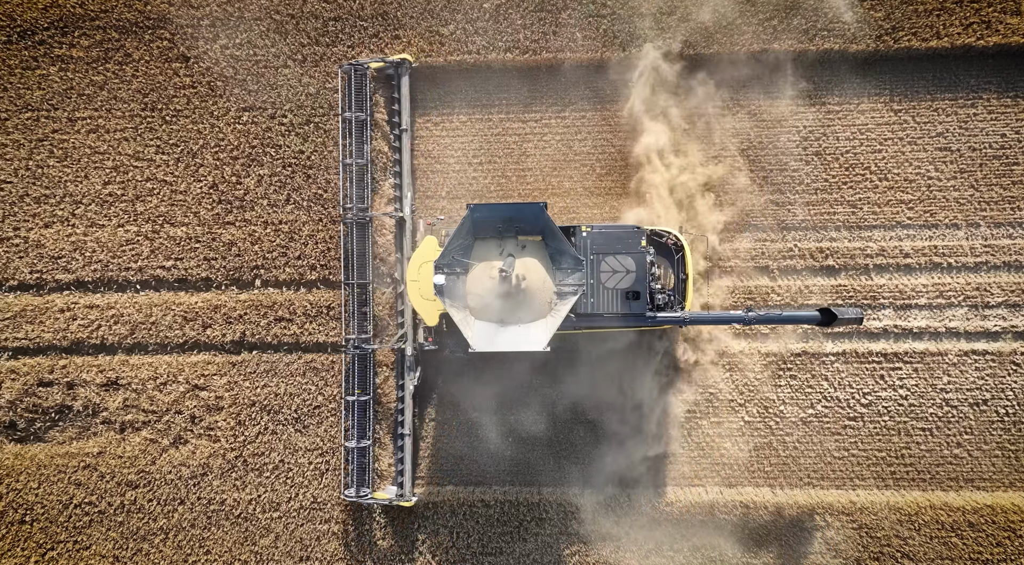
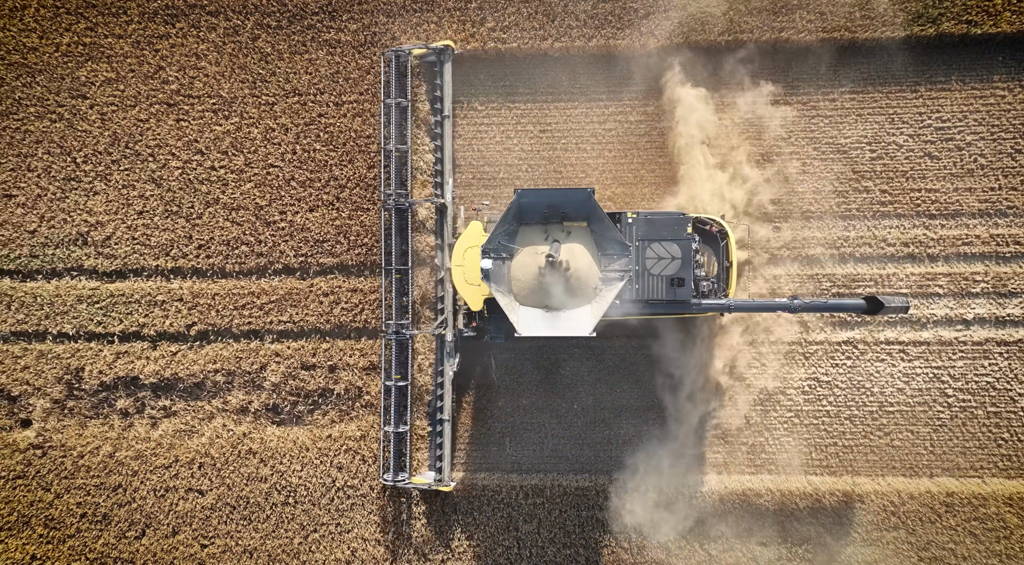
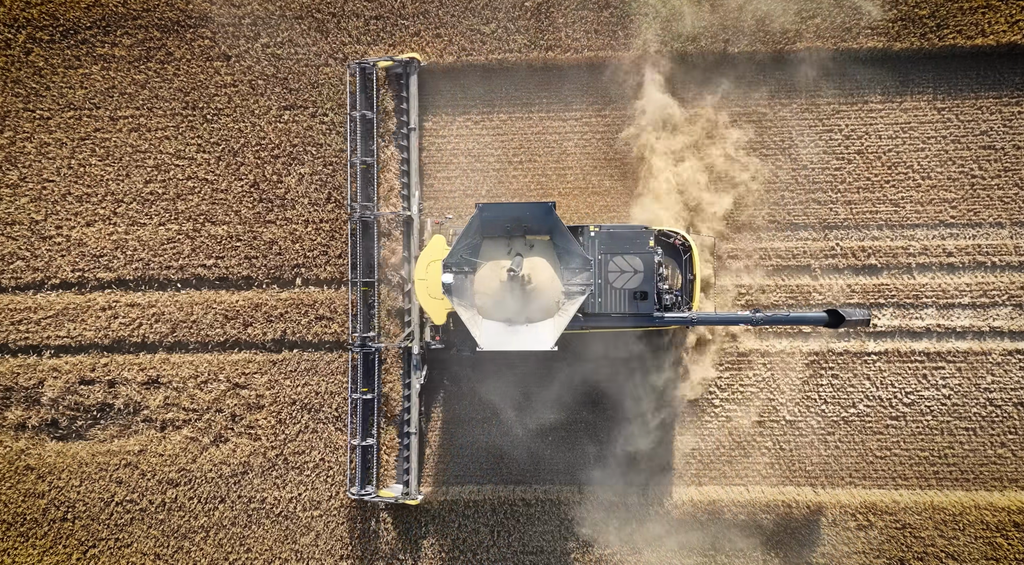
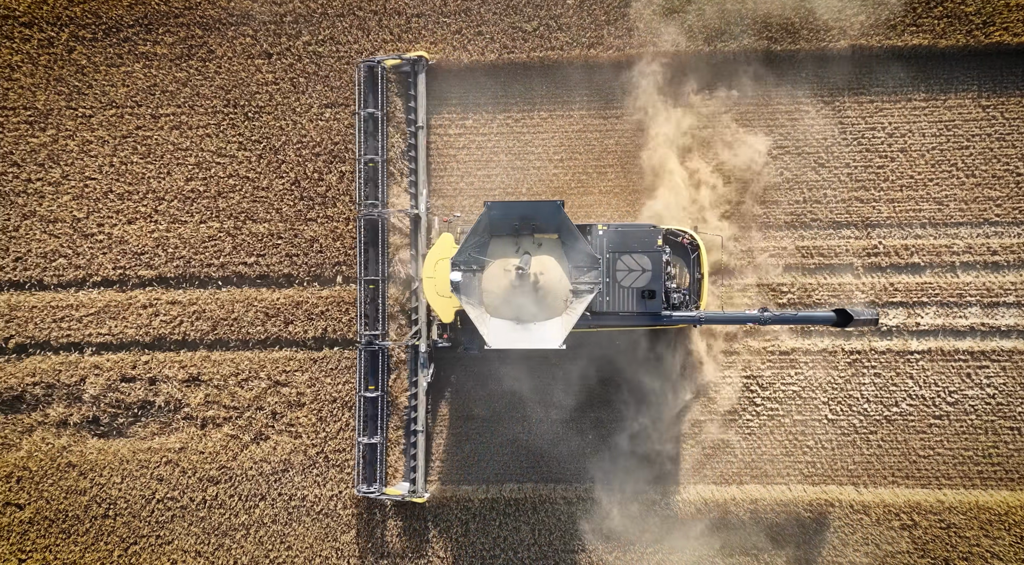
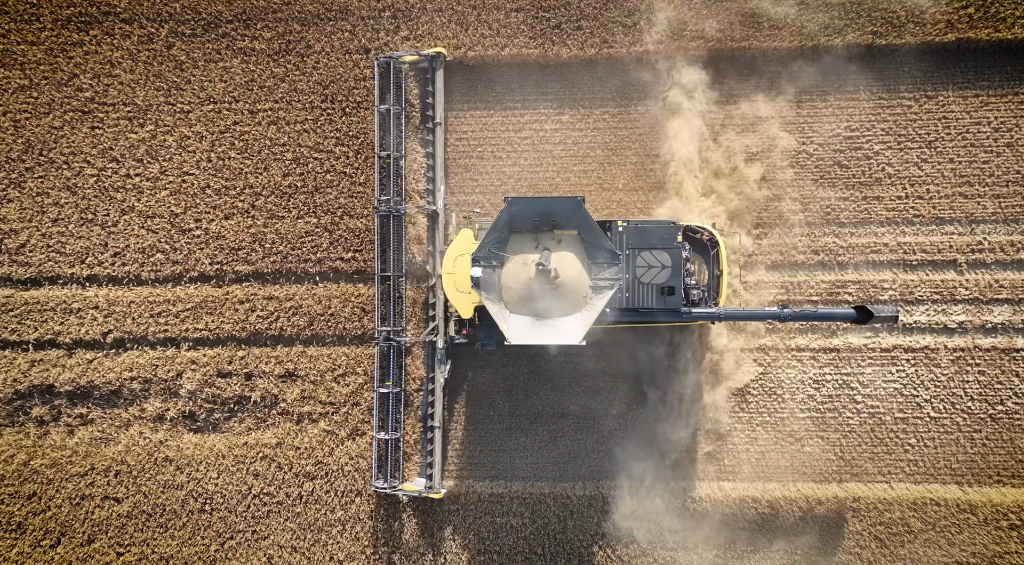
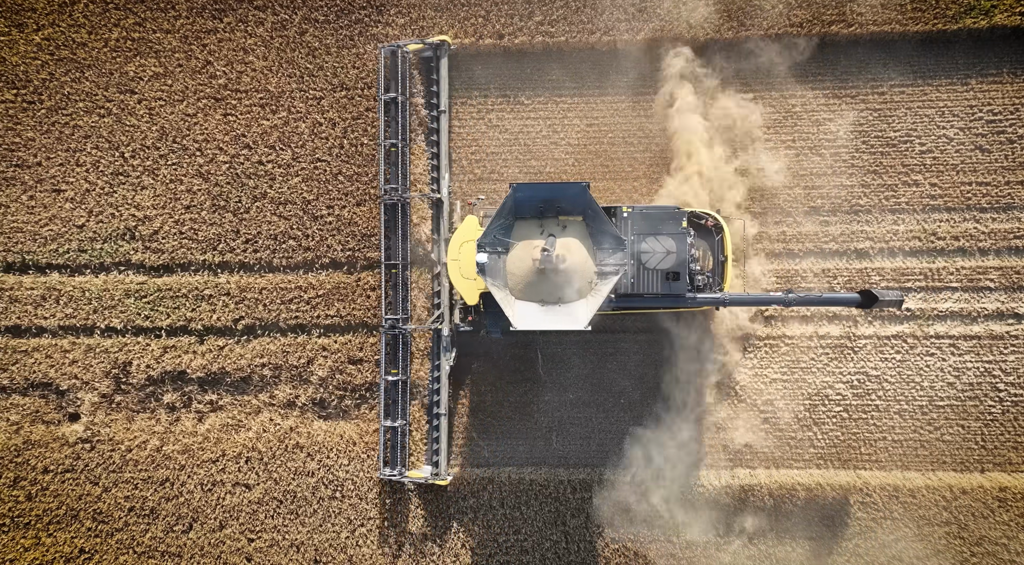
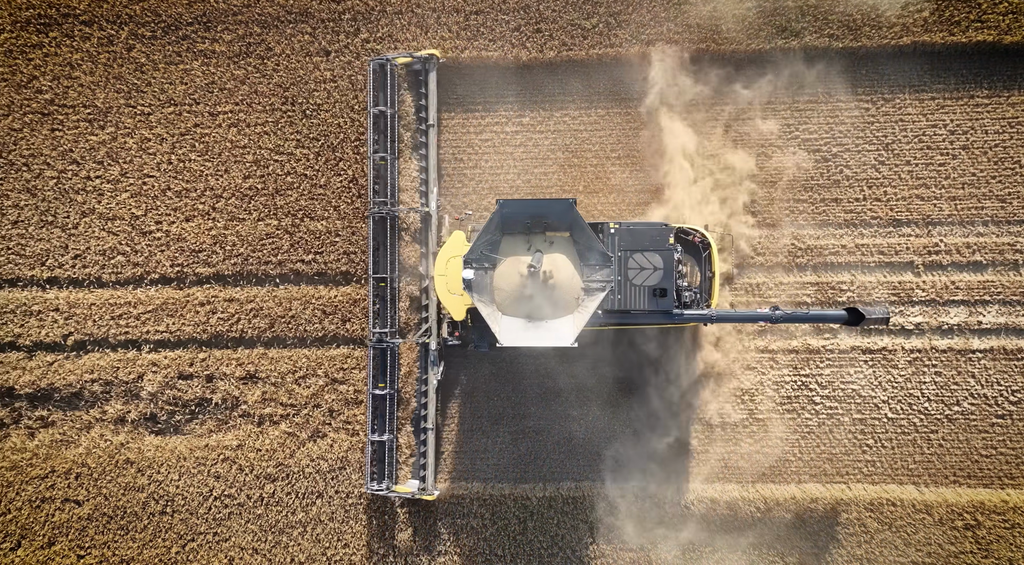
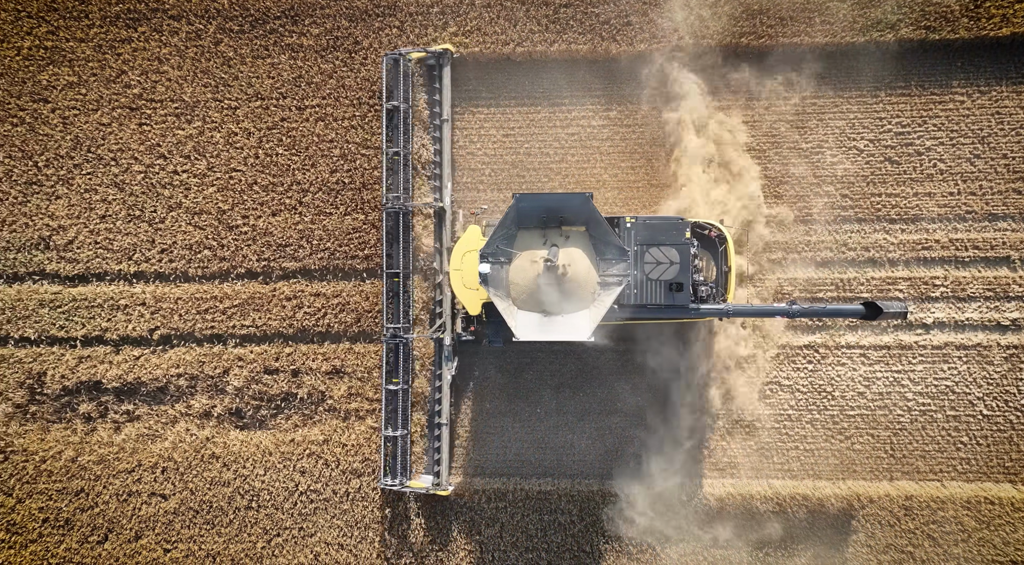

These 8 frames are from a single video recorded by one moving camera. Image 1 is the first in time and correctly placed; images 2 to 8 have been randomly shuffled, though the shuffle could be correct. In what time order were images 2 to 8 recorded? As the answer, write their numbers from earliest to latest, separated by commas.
3, 4, 7, 5, 8, 2, 6
